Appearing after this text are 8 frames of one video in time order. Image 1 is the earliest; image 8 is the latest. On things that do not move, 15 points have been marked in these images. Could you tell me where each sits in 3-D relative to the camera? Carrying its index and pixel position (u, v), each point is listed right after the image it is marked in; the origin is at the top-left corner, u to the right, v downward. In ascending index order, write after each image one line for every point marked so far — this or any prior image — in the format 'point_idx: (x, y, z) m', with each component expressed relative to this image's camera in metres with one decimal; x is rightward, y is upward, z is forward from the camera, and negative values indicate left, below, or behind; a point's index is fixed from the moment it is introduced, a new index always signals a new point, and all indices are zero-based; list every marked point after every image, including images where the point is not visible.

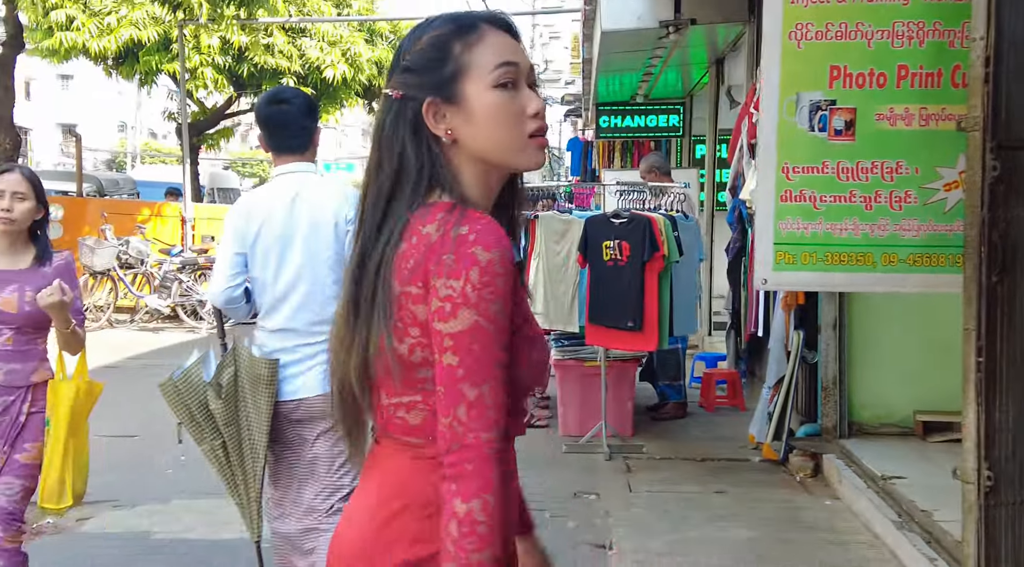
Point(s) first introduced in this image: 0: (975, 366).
0: (+1.4, -0.2, +2.4) m
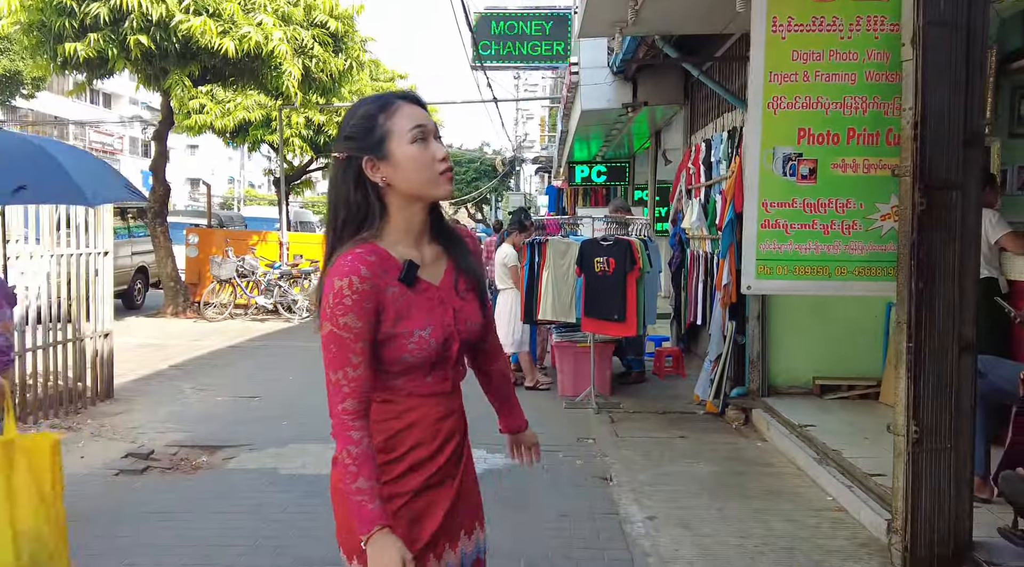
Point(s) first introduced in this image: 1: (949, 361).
0: (+1.6, -0.3, +3.3) m
1: (+1.7, -0.3, +3.3) m
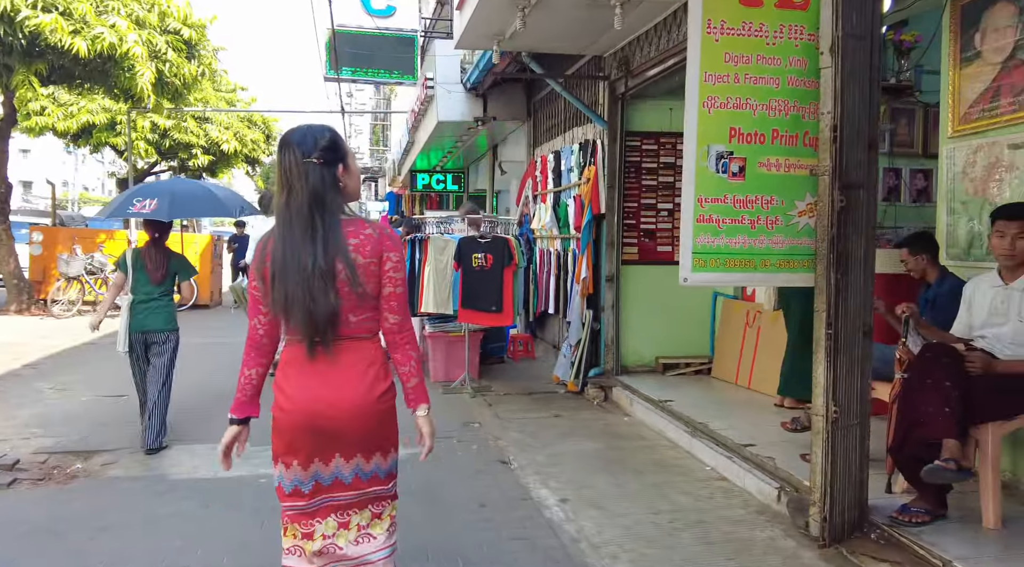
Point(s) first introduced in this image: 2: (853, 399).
0: (+1.4, -0.2, +3.6) m
1: (+1.5, -0.3, +3.6) m
2: (+1.5, -0.5, +3.6) m
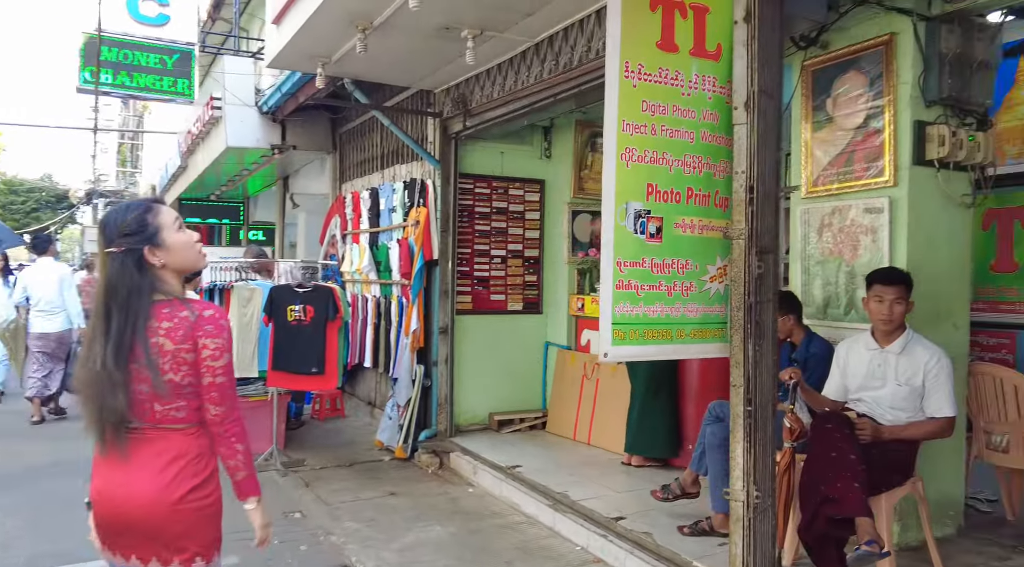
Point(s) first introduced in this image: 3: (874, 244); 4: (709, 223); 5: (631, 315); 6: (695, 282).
0: (+0.9, -0.5, +3.3) m
1: (+1.1, -0.6, +3.4) m
2: (+1.0, -0.8, +3.4) m
3: (+2.0, +0.2, +4.5) m
4: (+0.8, +0.3, +3.4) m
5: (+0.5, -0.1, +3.2) m
6: (+0.7, 0.0, +3.4) m
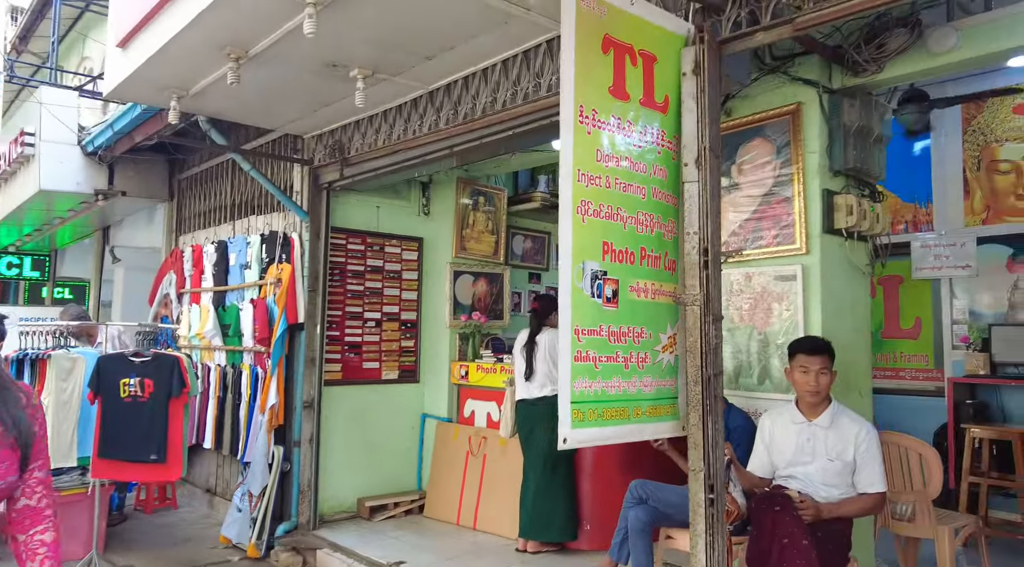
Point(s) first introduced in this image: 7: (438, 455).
0: (+0.7, -0.8, +3.0) m
1: (+0.8, -0.8, +3.1) m
2: (+0.8, -1.1, +3.0) m
3: (+1.4, -0.1, +4.4) m
4: (+0.6, 0.0, +3.1) m
5: (+0.3, -0.4, +2.8) m
6: (+0.5, -0.2, +3.0) m
7: (-0.6, -1.4, +7.0) m
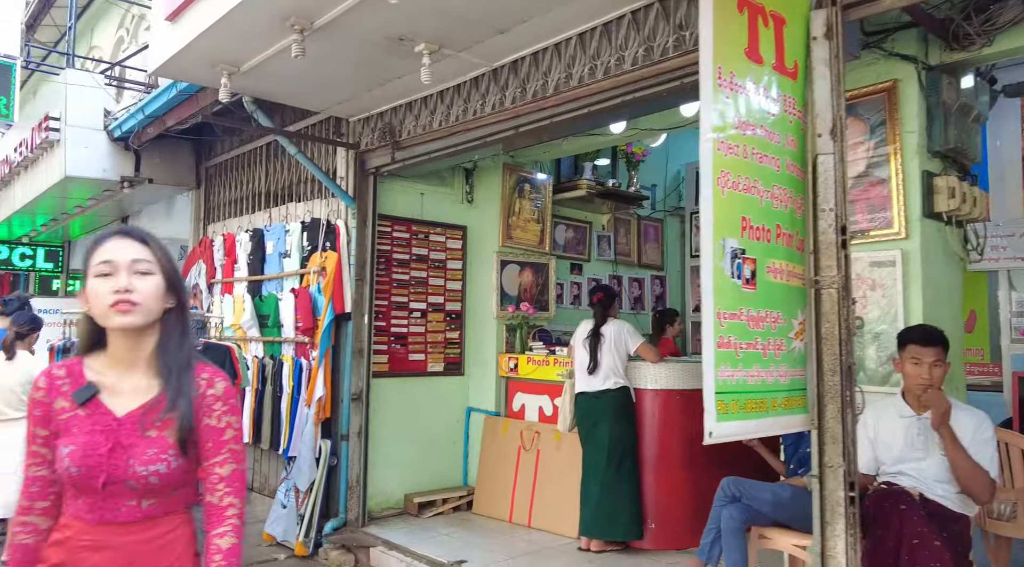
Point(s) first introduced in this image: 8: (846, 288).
0: (+1.1, -0.7, +2.7) m
1: (+1.2, -0.8, +2.8) m
2: (+1.2, -1.0, +2.8) m
3: (+1.9, -0.1, +4.1) m
4: (+1.0, +0.1, +2.9) m
5: (+0.7, -0.3, +2.6) m
6: (+0.9, -0.2, +2.8) m
7: (-0.2, -1.4, +6.8) m
8: (+1.1, 0.0, +2.8) m
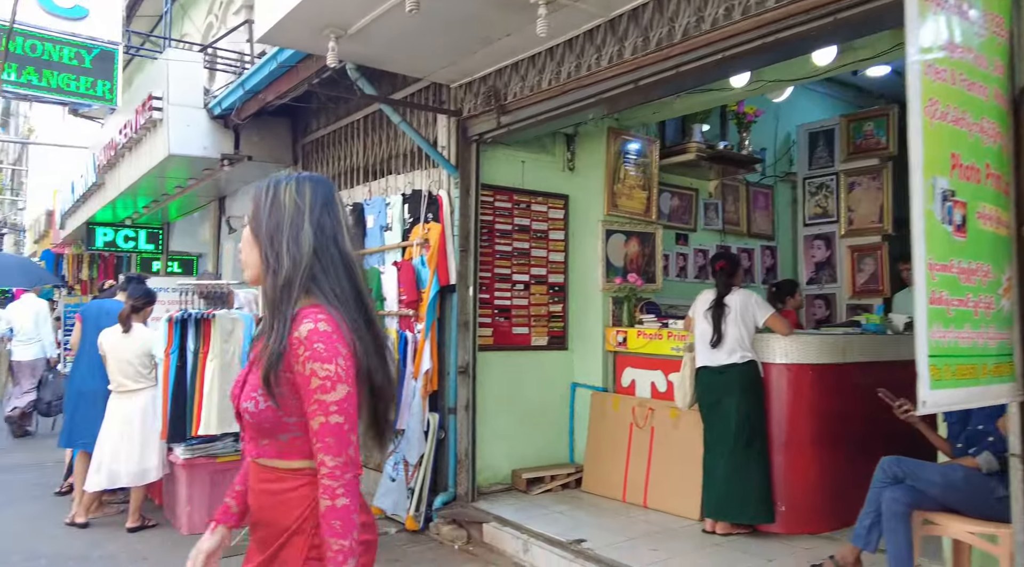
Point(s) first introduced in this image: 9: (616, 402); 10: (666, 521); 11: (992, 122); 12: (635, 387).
0: (+1.6, -0.6, +2.4) m
1: (+1.7, -0.6, +2.4) m
2: (+1.7, -0.8, +2.4) m
3: (+2.5, +0.1, +3.7) m
4: (+1.5, +0.2, +2.5) m
5: (+1.1, -0.2, +2.2) m
6: (+1.4, 0.0, +2.4) m
7: (+0.6, -1.1, +6.5) m
8: (+1.6, +0.1, +2.4) m
9: (+0.8, -0.9, +6.3) m
10: (+1.0, -1.6, +5.7) m
11: (+1.4, +0.5, +2.4) m
12: (+1.0, -0.8, +6.5) m
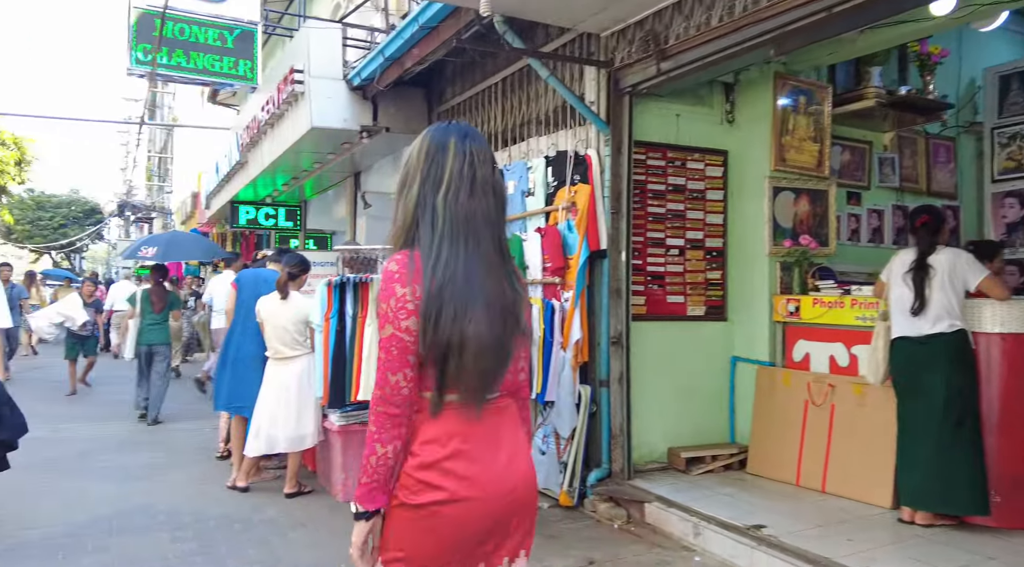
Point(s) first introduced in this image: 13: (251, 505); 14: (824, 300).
0: (+2.1, -0.4, +1.7) m
1: (+2.3, -0.4, +1.8) m
2: (+2.2, -0.7, +1.8) m
3: (+3.2, +0.3, +2.8) m
4: (+2.0, +0.4, +1.8) m
5: (+1.7, 0.0, +1.6) m
6: (+1.9, +0.1, +1.8) m
7: (+1.8, -0.9, +5.9) m
8: (+2.2, +0.3, +1.7) m
9: (+1.9, -0.6, +5.7) m
10: (+2.1, -1.4, +5.1) m
11: (+1.9, +0.6, +1.8) m
12: (+2.1, -0.5, +5.9) m
13: (-1.7, -1.5, +5.5) m
14: (+2.2, -0.1, +5.7) m
